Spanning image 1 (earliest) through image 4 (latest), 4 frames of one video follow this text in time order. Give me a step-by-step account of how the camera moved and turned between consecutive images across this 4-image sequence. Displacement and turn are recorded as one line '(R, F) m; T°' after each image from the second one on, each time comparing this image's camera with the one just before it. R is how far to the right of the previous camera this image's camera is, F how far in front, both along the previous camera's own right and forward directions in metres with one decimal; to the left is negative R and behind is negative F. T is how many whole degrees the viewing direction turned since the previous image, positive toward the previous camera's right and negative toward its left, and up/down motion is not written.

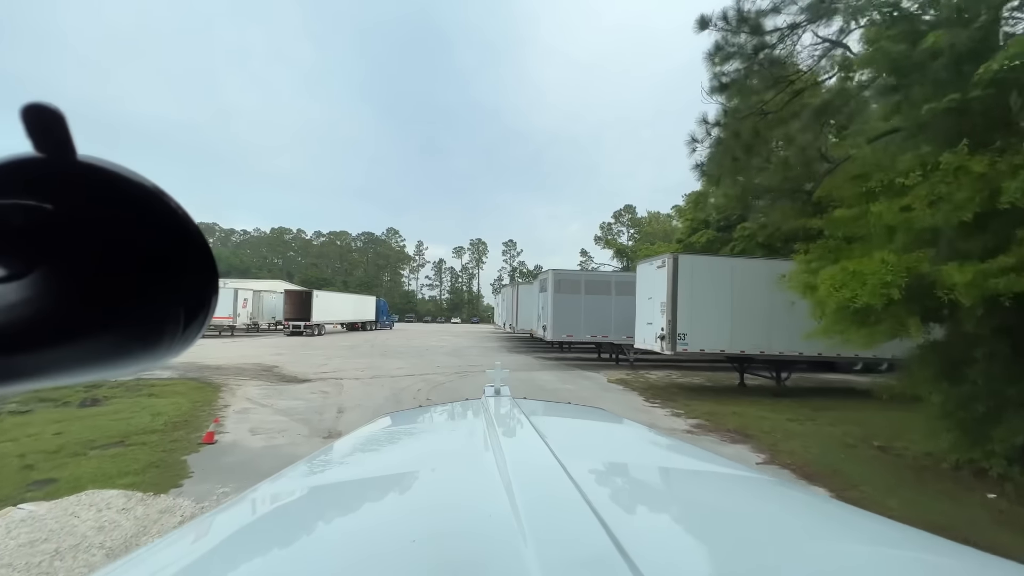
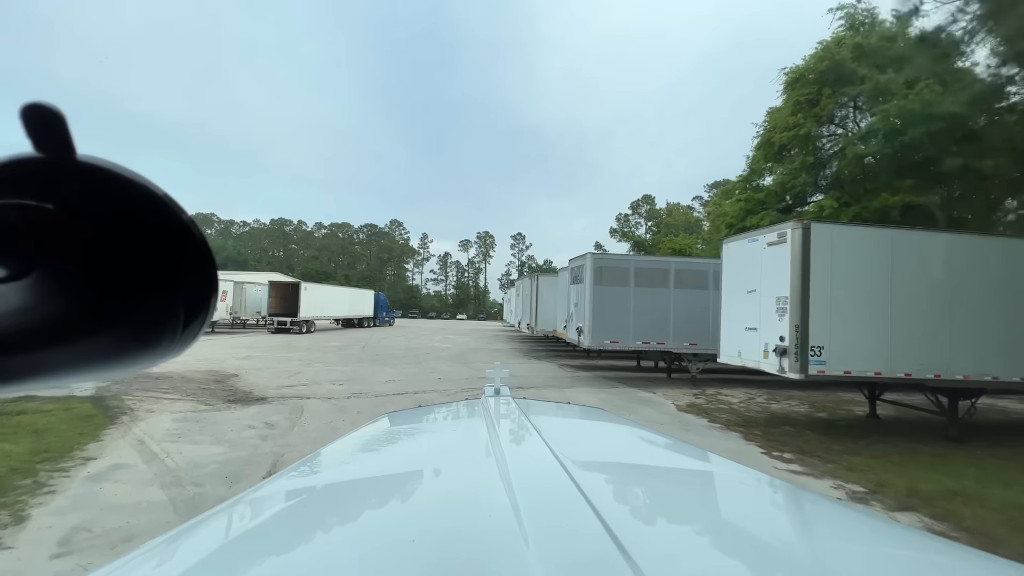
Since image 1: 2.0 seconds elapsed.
(-0.2, +1.7) m; -1°
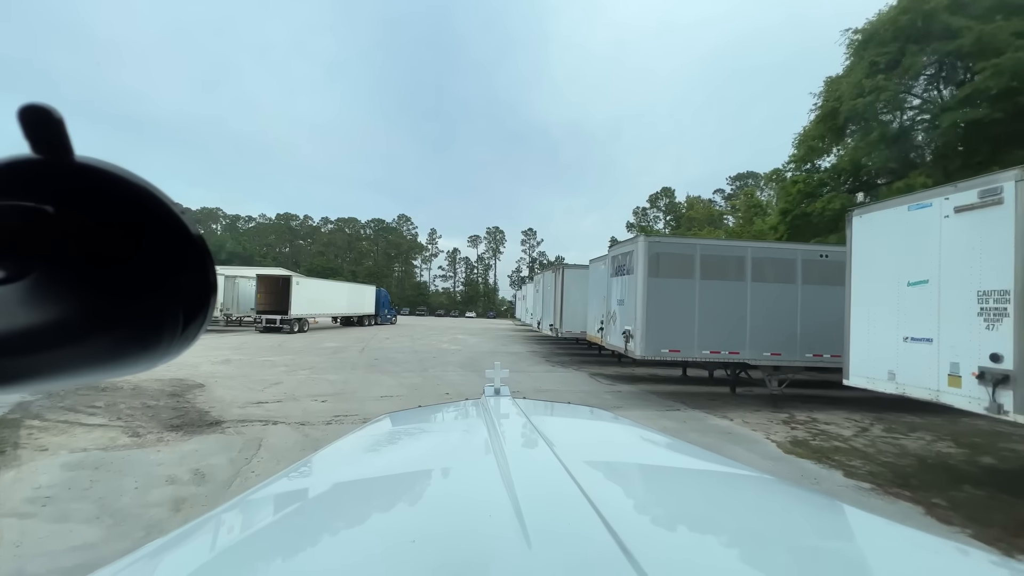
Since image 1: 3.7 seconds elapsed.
(-0.2, +1.2) m; -1°
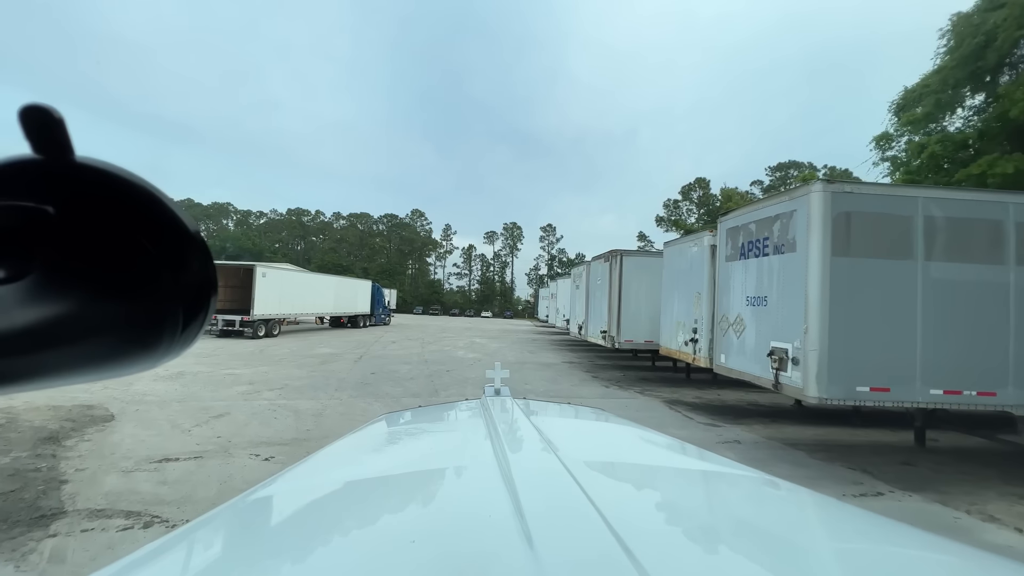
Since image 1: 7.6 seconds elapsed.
(-0.2, +1.8) m; -1°
